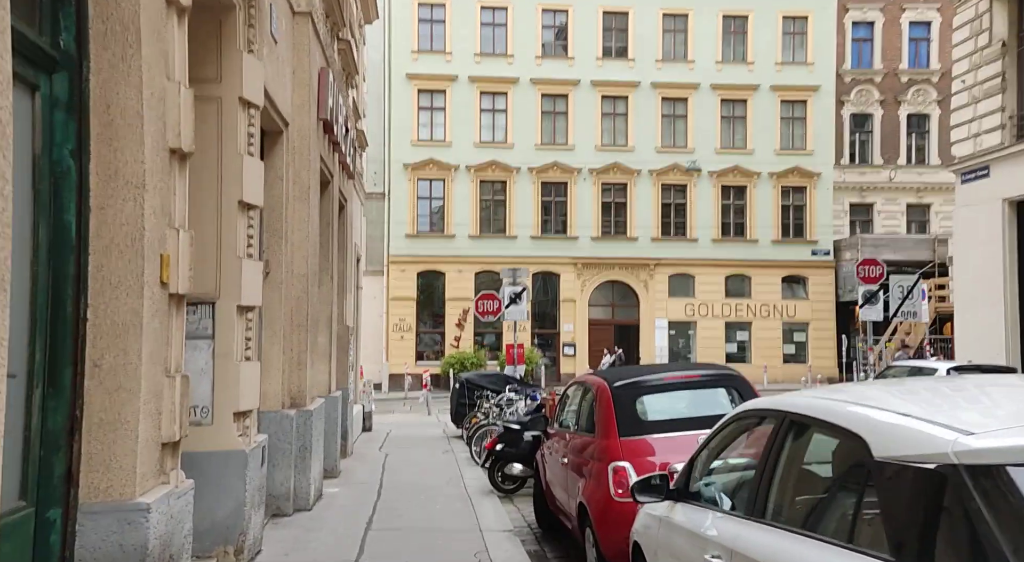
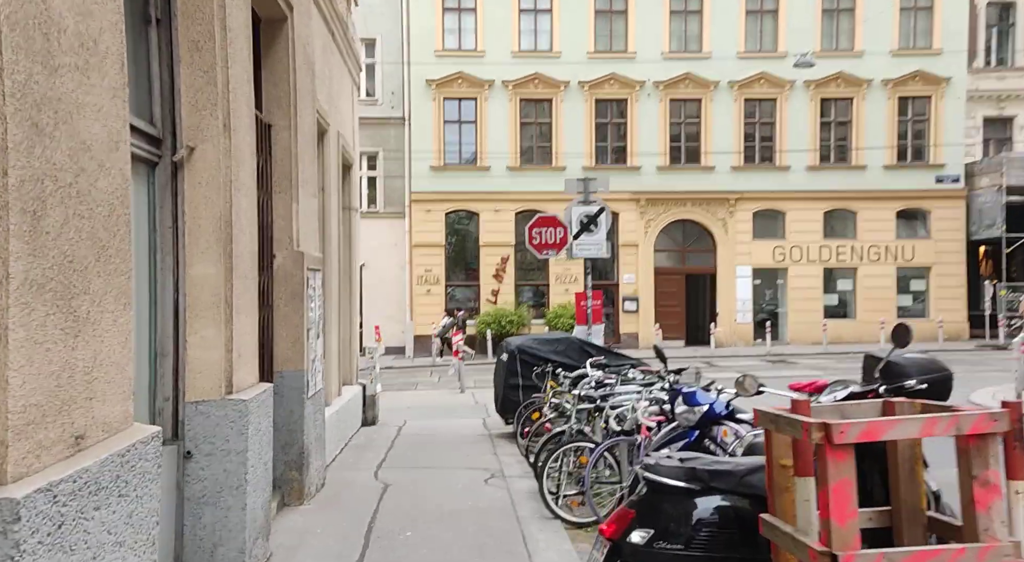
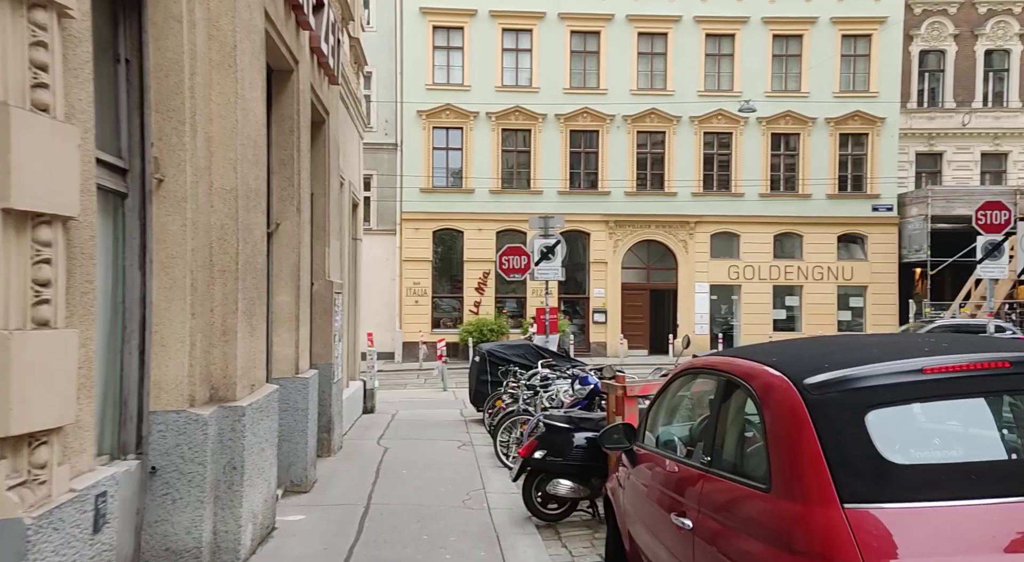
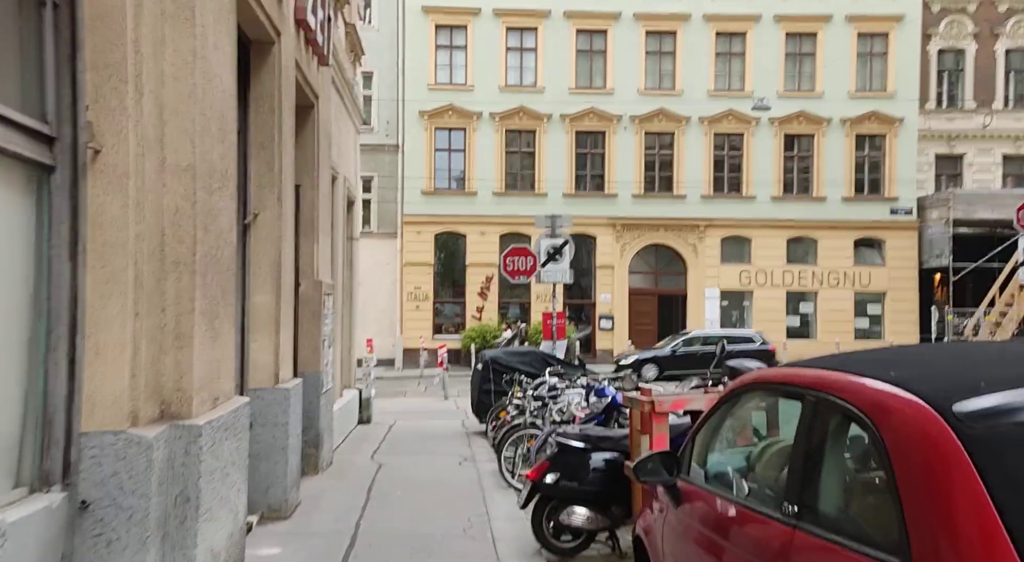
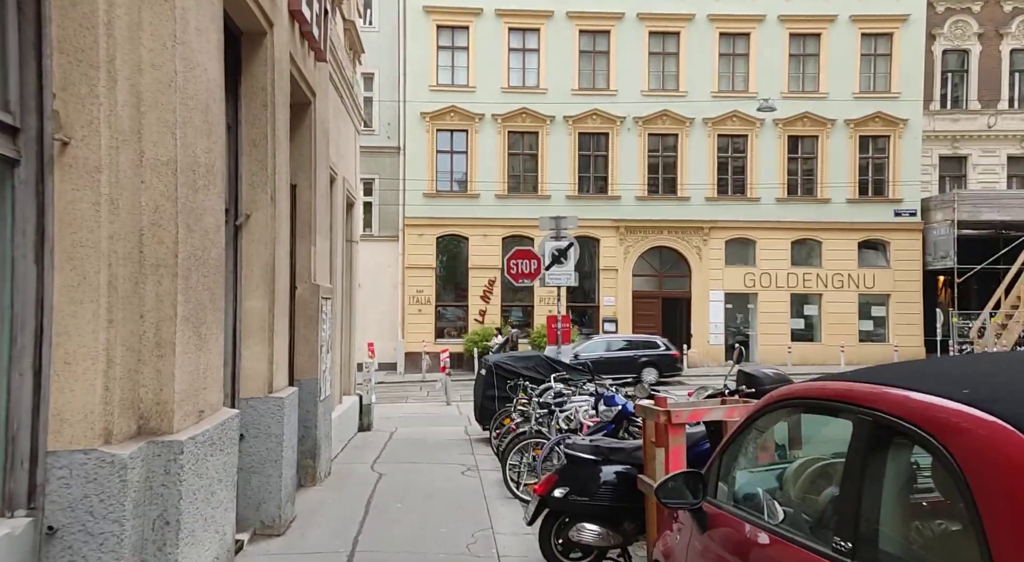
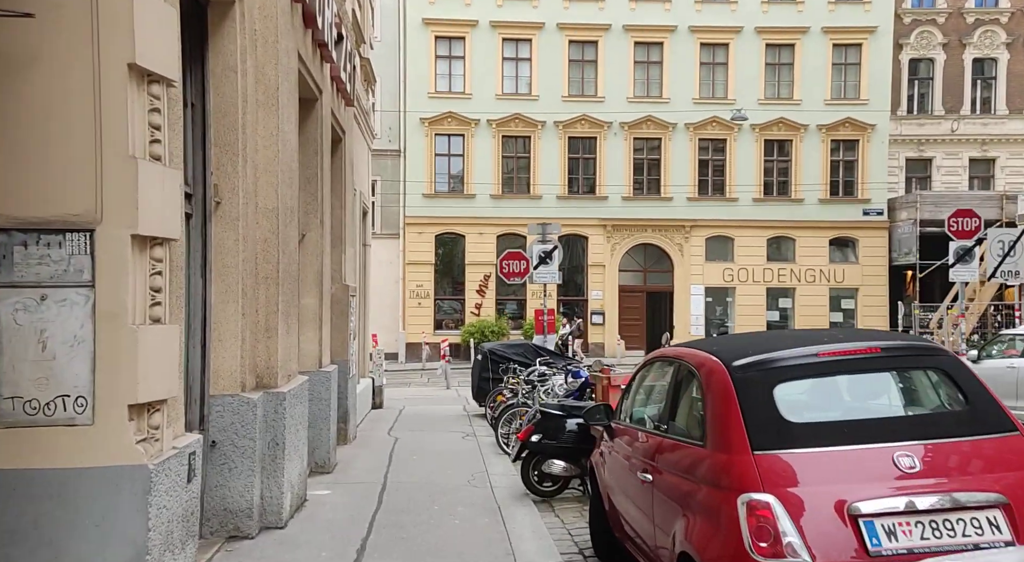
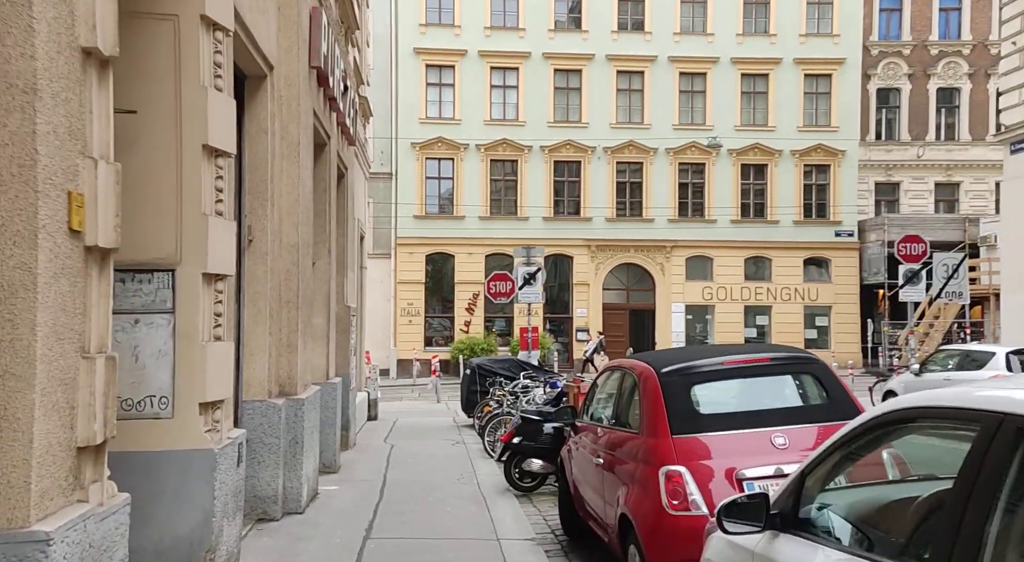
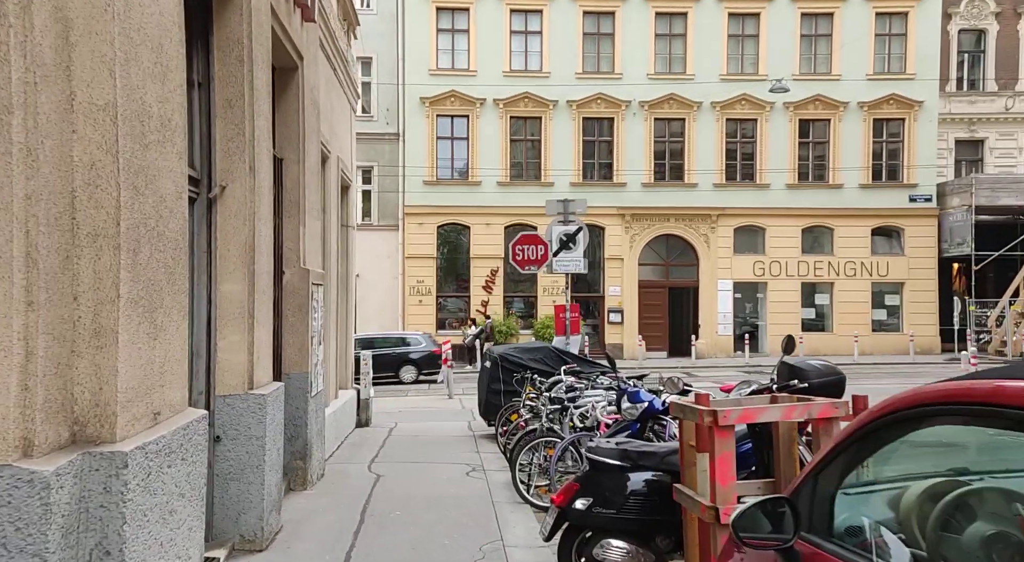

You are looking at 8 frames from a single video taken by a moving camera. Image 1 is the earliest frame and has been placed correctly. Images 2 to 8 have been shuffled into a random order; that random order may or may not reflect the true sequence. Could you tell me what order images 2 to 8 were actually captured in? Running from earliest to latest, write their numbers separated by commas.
7, 6, 3, 4, 5, 8, 2
